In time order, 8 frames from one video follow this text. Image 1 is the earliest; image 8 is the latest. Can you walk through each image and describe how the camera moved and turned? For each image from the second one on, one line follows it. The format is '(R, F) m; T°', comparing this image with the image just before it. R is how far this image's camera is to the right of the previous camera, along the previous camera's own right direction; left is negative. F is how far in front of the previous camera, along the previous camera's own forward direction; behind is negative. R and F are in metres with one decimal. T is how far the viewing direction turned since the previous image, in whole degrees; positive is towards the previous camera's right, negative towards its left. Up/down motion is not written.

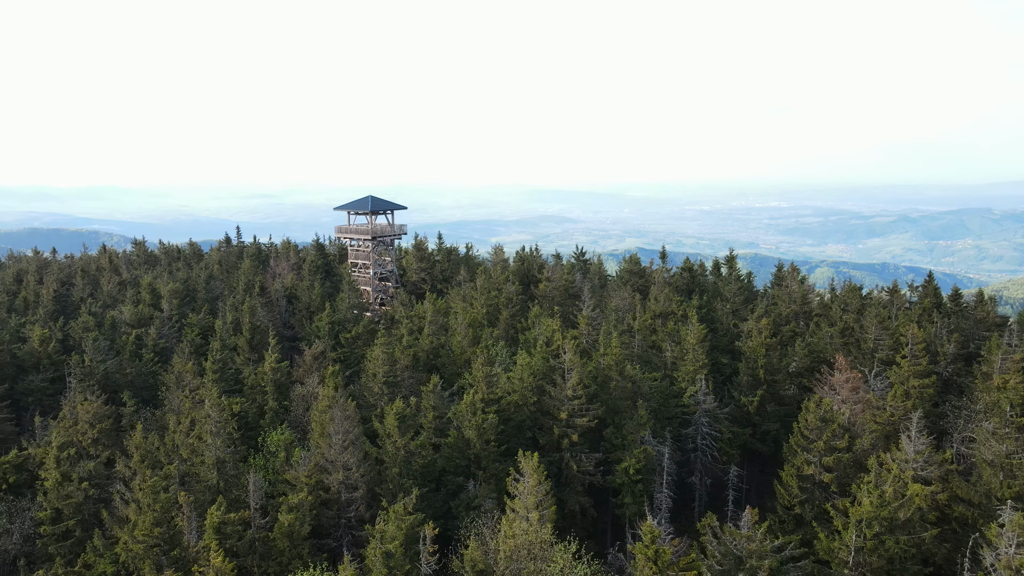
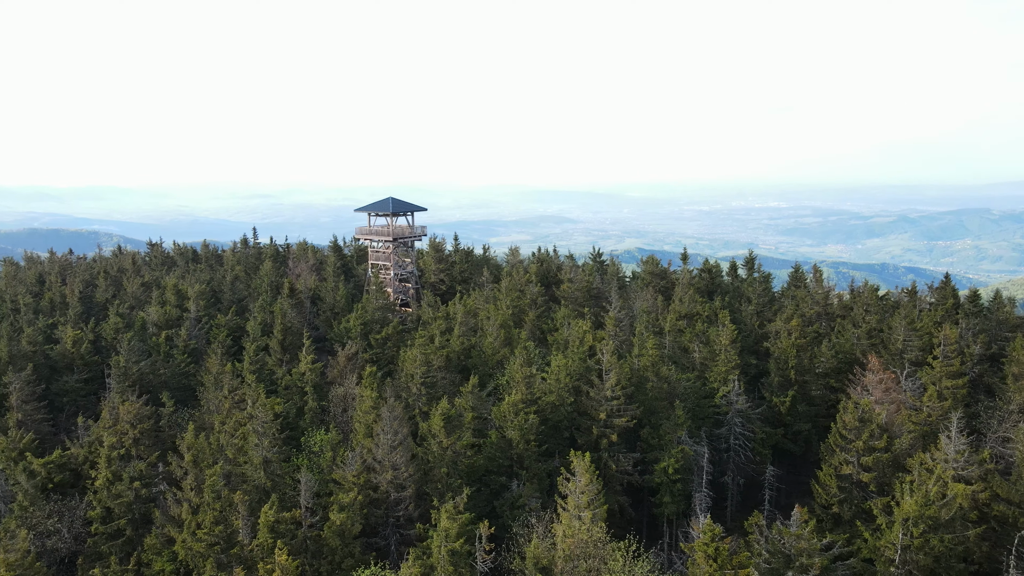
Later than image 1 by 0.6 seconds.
(-1.8, -0.4) m; 0°
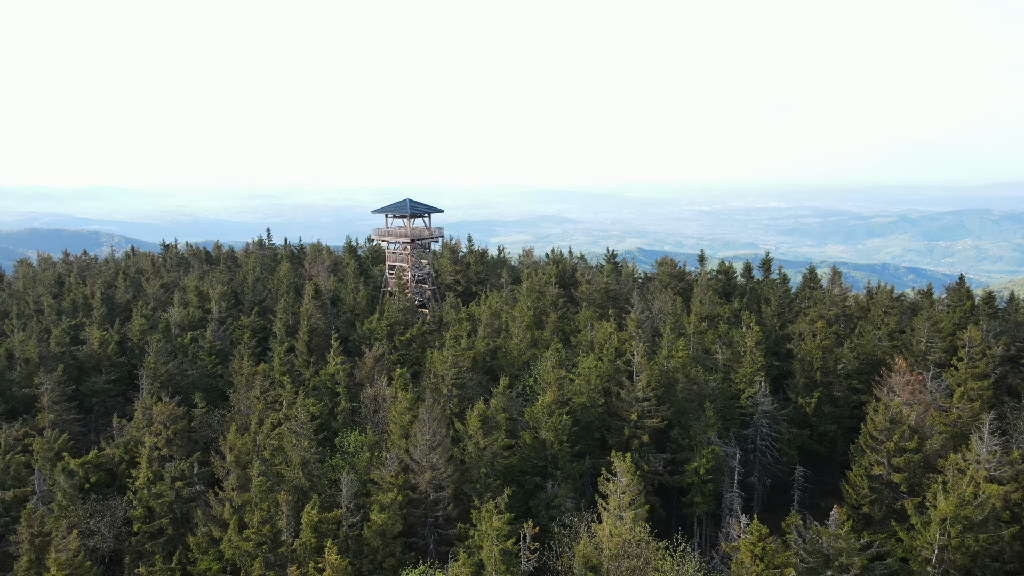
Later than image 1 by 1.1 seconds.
(-1.5, -0.4) m; 0°
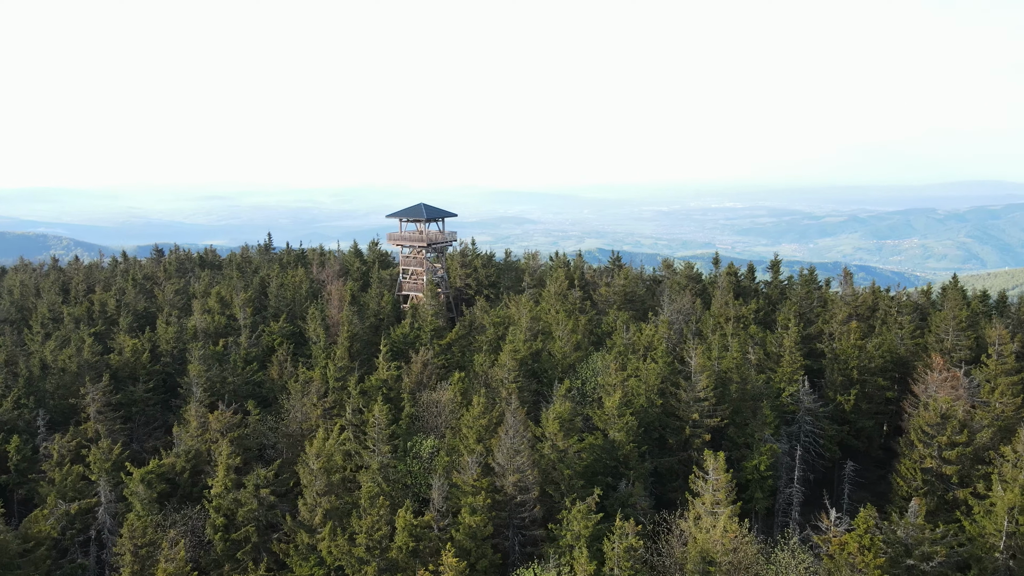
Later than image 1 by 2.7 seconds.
(-4.9, -0.6) m; +3°
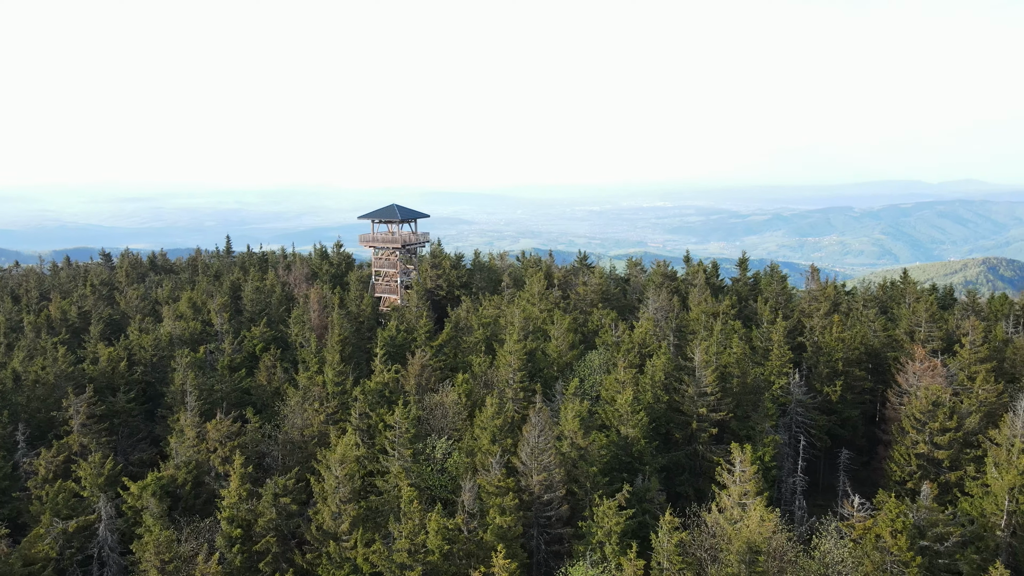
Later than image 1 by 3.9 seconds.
(-3.5, +0.1) m; +5°
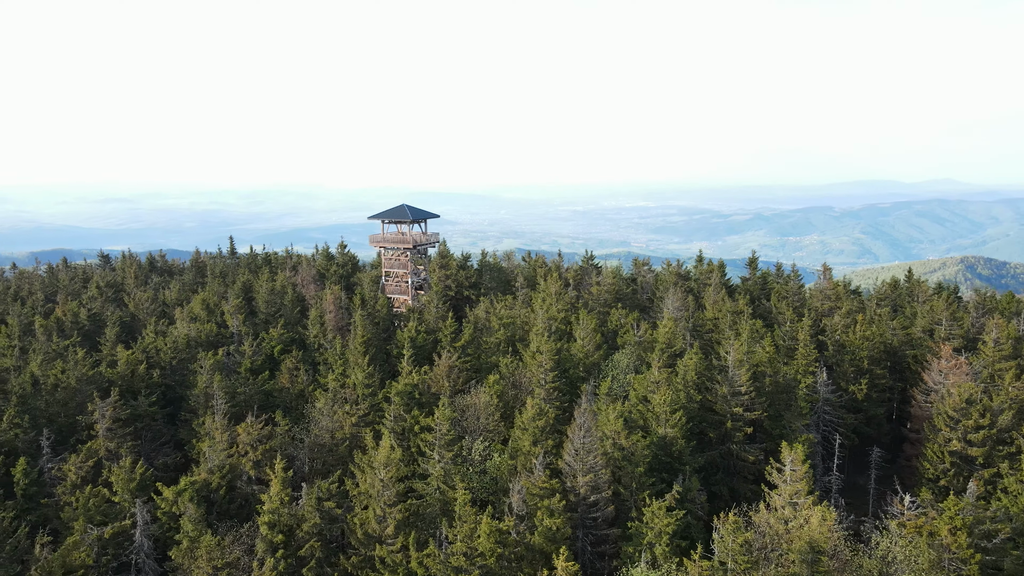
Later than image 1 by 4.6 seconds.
(-2.4, +0.2) m; +1°
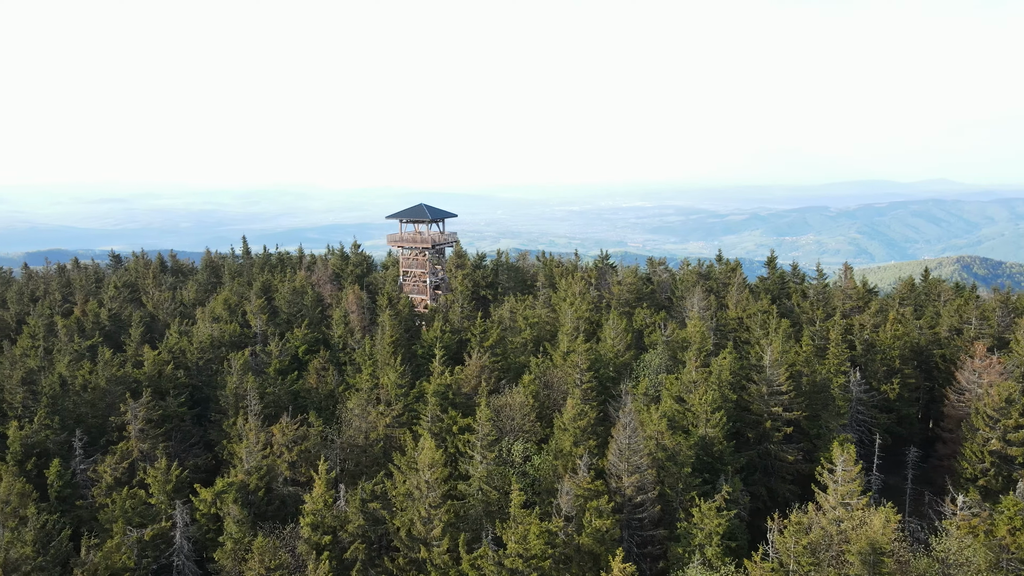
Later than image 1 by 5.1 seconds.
(-1.9, +0.3) m; 0°
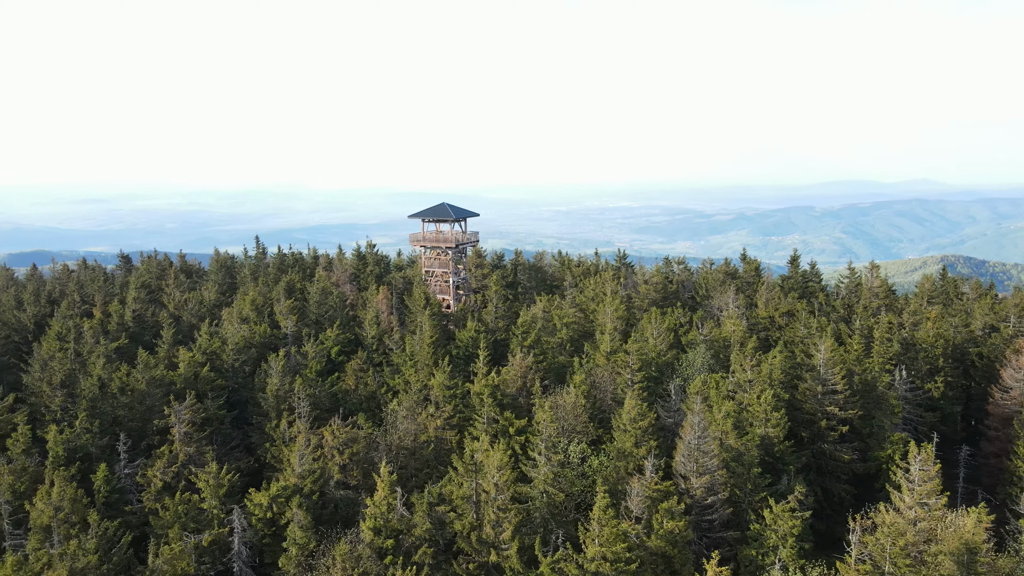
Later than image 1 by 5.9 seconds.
(-3.1, +0.5) m; +1°
